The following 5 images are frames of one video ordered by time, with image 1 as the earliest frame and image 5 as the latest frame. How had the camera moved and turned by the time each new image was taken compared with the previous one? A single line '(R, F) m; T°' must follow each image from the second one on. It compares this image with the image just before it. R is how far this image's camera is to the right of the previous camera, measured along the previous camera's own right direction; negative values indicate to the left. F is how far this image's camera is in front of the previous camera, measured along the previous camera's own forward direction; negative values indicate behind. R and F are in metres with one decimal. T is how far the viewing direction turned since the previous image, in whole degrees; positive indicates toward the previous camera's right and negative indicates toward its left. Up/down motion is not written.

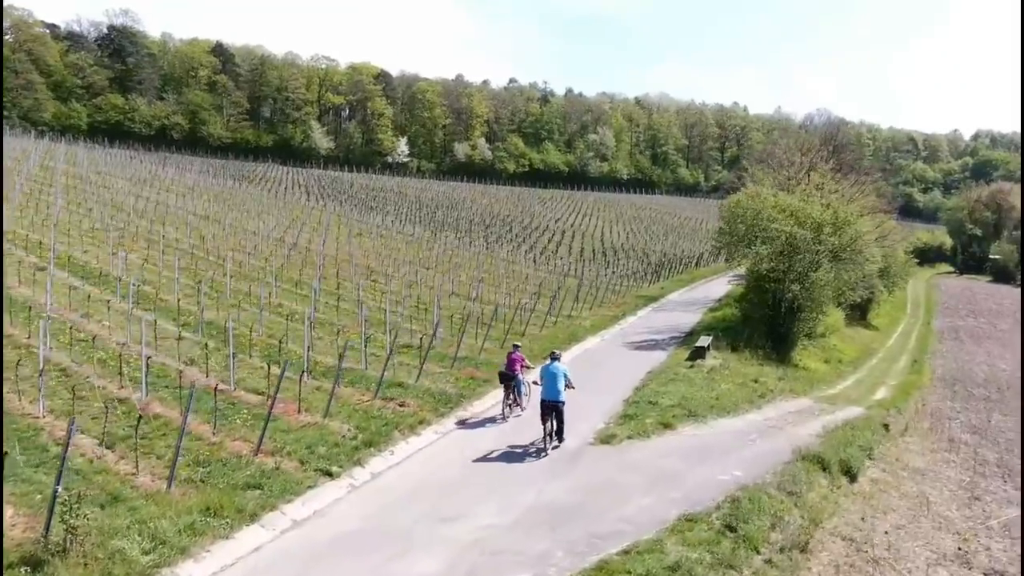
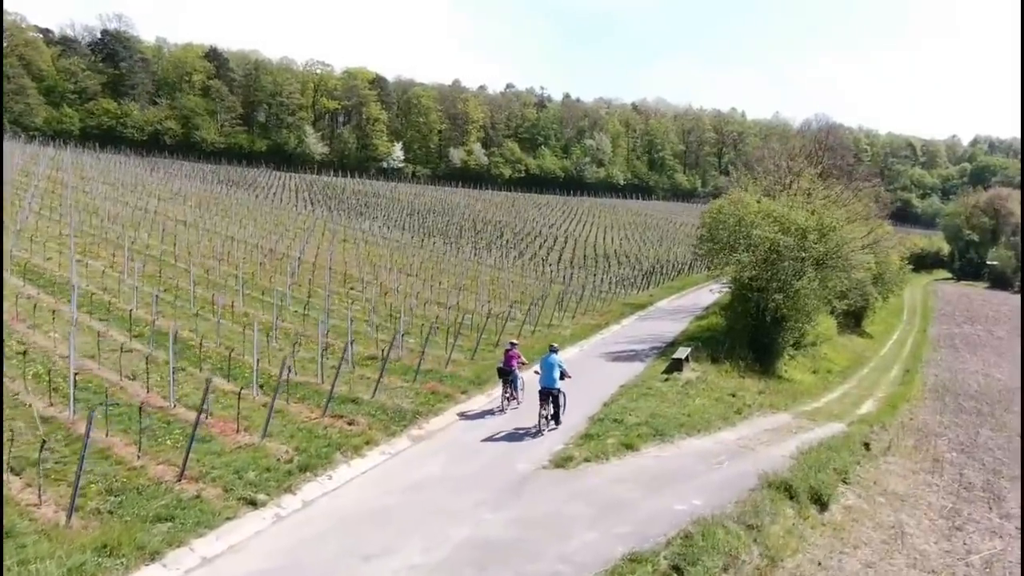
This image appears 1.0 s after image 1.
(+0.8, +0.8) m; 0°
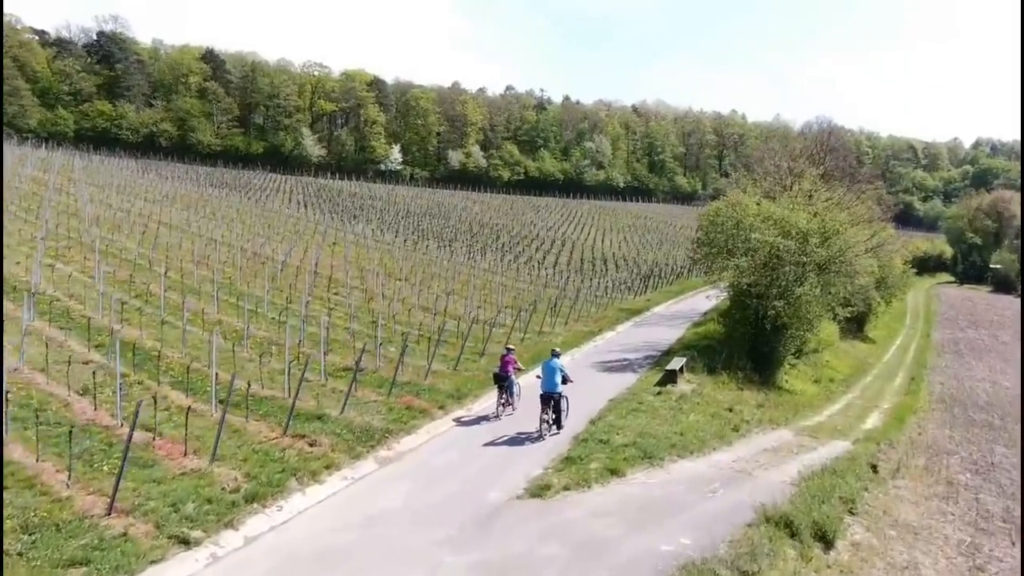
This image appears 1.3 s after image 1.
(+0.4, +1.1) m; 0°
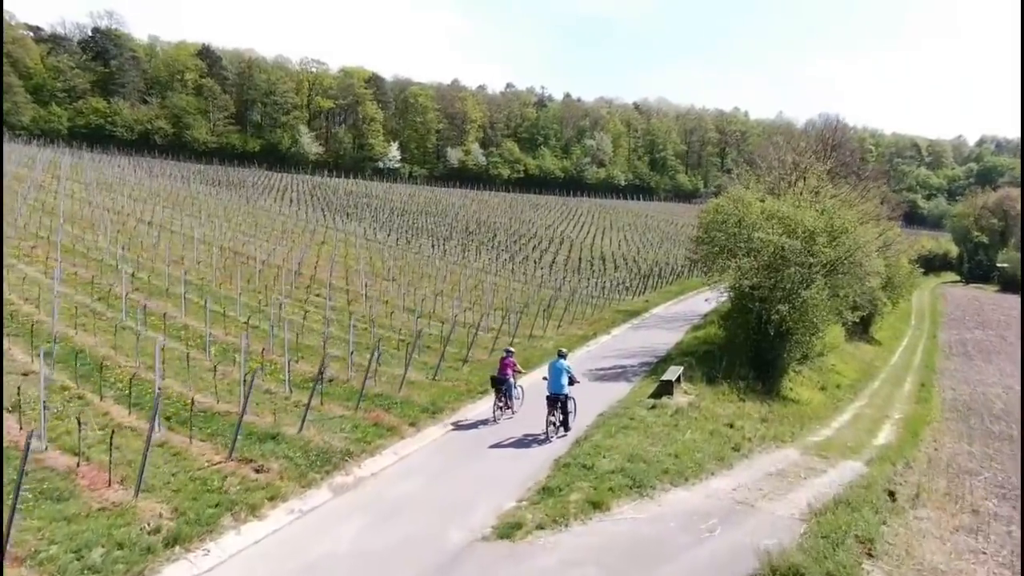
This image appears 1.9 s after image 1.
(+0.4, +1.4) m; 0°
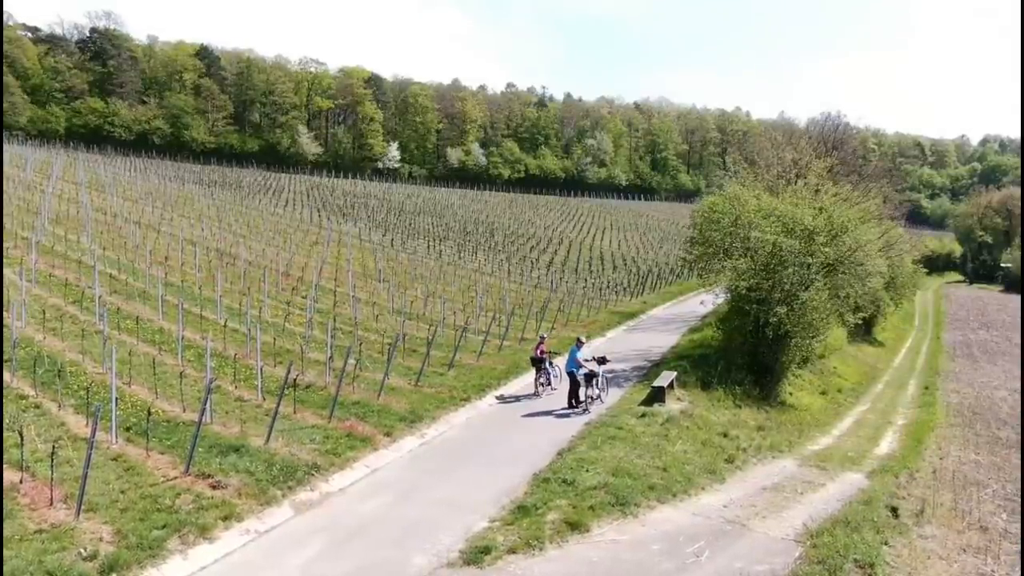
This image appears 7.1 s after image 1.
(+0.4, +0.7) m; 0°
